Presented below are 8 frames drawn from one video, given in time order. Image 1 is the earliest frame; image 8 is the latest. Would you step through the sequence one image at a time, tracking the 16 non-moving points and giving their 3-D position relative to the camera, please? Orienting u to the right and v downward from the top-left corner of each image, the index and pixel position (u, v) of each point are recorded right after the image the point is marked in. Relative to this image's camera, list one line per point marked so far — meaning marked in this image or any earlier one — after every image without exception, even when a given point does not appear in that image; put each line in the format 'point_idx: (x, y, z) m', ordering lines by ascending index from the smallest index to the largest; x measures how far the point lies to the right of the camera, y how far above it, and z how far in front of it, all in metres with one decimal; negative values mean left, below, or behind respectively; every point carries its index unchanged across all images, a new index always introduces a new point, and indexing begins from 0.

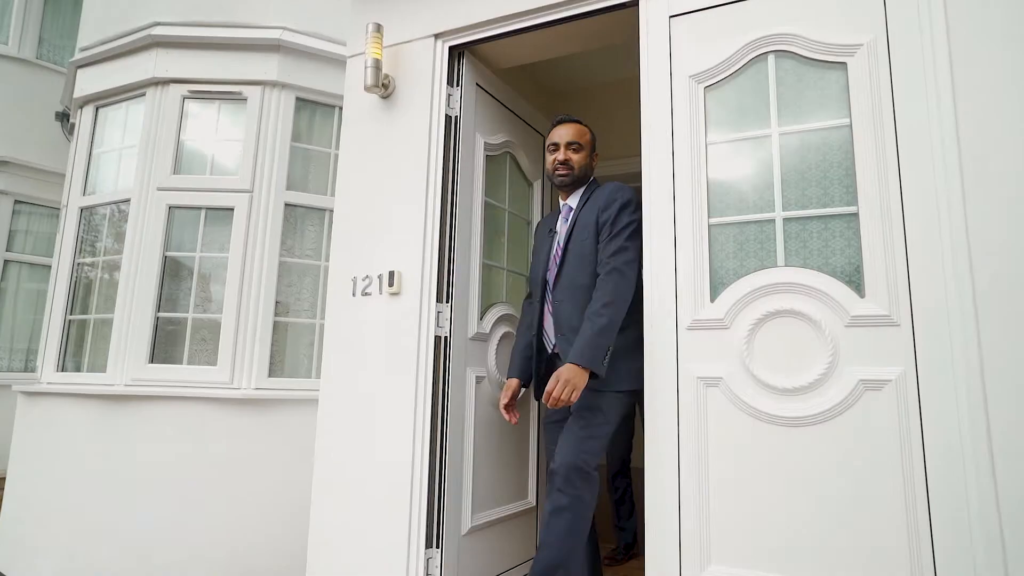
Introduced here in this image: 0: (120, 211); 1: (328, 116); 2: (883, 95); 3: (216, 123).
0: (-2.2, +0.4, +3.2) m
1: (-1.1, +1.0, +3.3) m
2: (+1.0, +0.5, +1.6) m
3: (-1.6, +0.9, +3.2) m
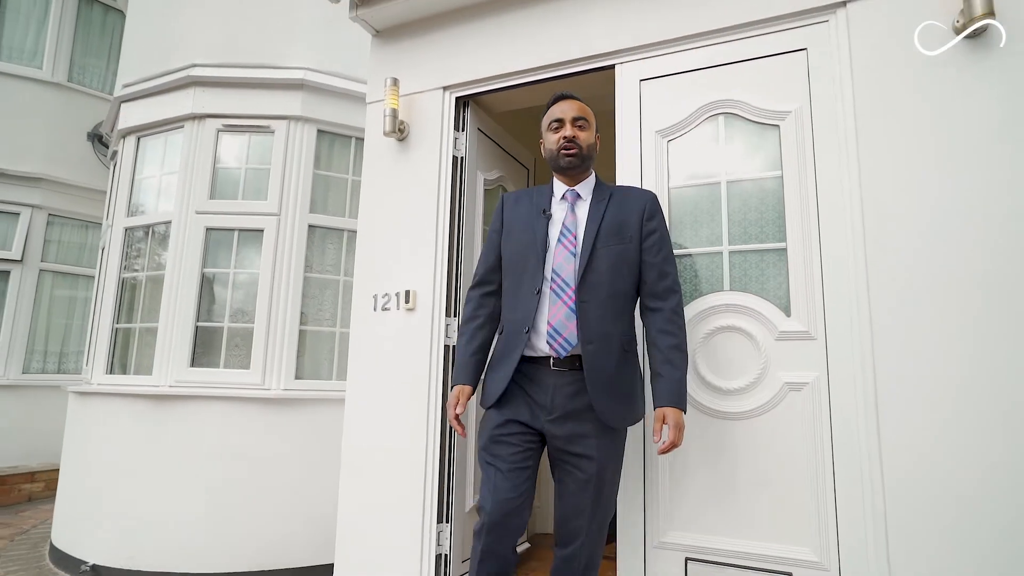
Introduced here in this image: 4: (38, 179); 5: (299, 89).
0: (-2.2, +0.4, +3.6) m
1: (-1.1, +0.9, +3.7) m
2: (+1.0, +0.5, +2.0) m
3: (-1.6, +0.8, +3.6) m
4: (-4.4, +1.0, +5.4) m
5: (-1.3, +1.2, +3.5) m
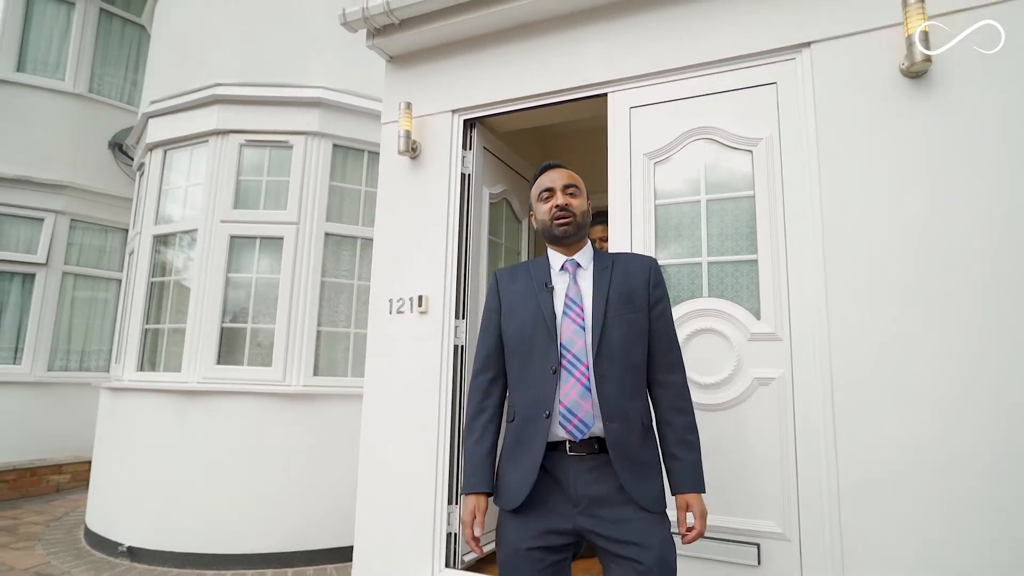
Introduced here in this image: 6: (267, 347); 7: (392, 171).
0: (-2.2, +0.3, +3.9) m
1: (-1.1, +0.9, +4.0) m
2: (+1.0, +0.4, +2.3) m
3: (-1.6, +0.8, +3.8) m
4: (-4.4, +1.0, +5.7) m
5: (-1.3, +1.2, +3.8) m
6: (-1.5, -0.4, +3.7) m
7: (-0.6, +0.6, +3.0) m
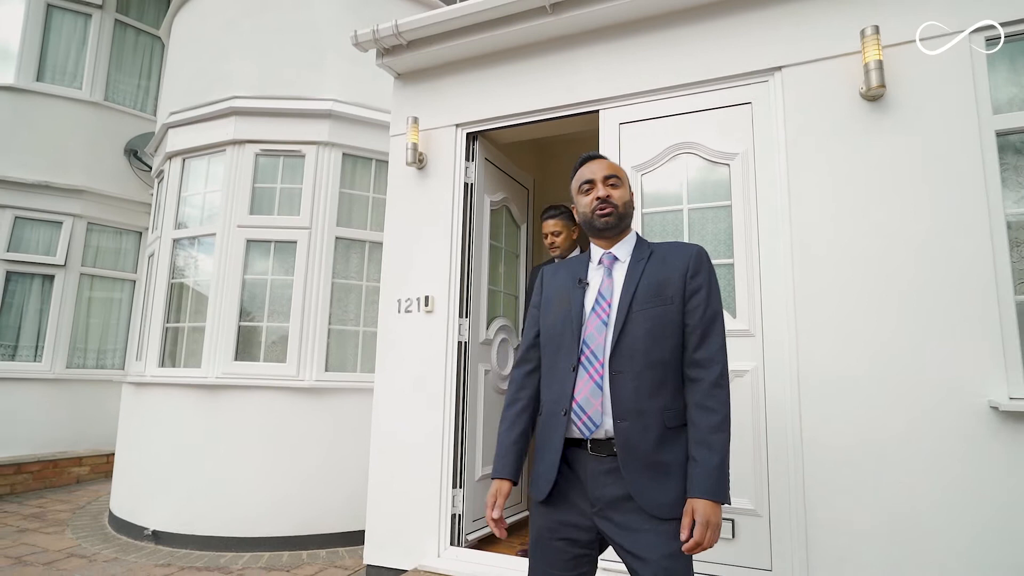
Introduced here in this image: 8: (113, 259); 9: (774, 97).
0: (-2.2, +0.3, +4.1) m
1: (-1.1, +0.9, +4.2) m
2: (+1.0, +0.4, +2.5) m
3: (-1.6, +0.8, +4.1) m
4: (-4.4, +1.0, +5.9) m
5: (-1.3, +1.2, +4.0) m
6: (-1.6, -0.4, +3.9) m
7: (-0.6, +0.6, +3.3) m
8: (-4.3, +0.3, +6.3) m
9: (+1.1, +0.8, +2.5) m
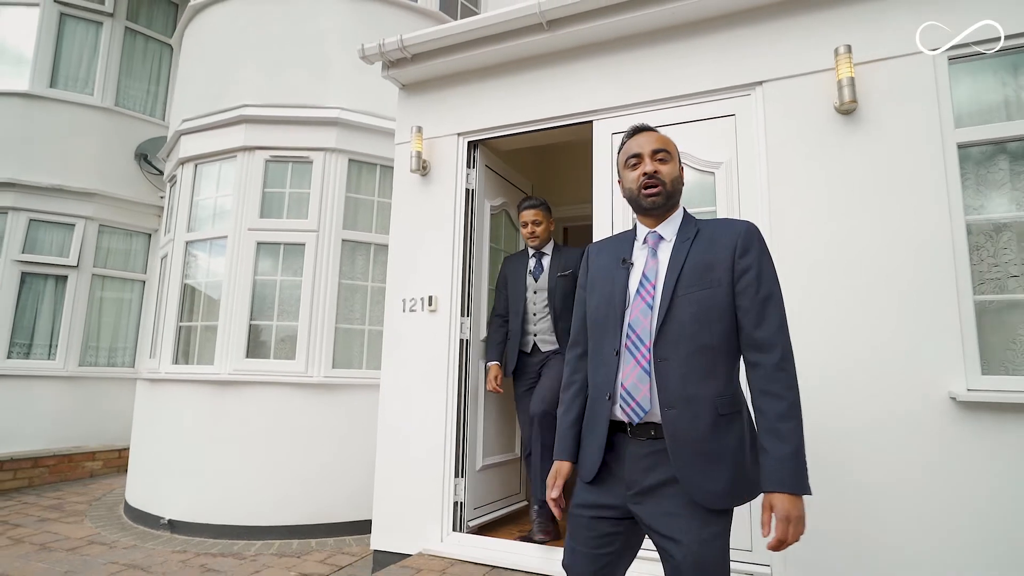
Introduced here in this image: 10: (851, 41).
0: (-2.2, +0.3, +4.3) m
1: (-1.1, +0.9, +4.4) m
2: (+1.0, +0.4, +2.7) m
3: (-1.6, +0.8, +4.2) m
4: (-4.4, +1.0, +6.1) m
5: (-1.3, +1.2, +4.2) m
6: (-1.6, -0.4, +4.1) m
7: (-0.6, +0.6, +3.4) m
8: (-4.4, +0.3, +6.5) m
9: (+1.1, +0.8, +2.7) m
10: (+1.5, +1.1, +2.5) m
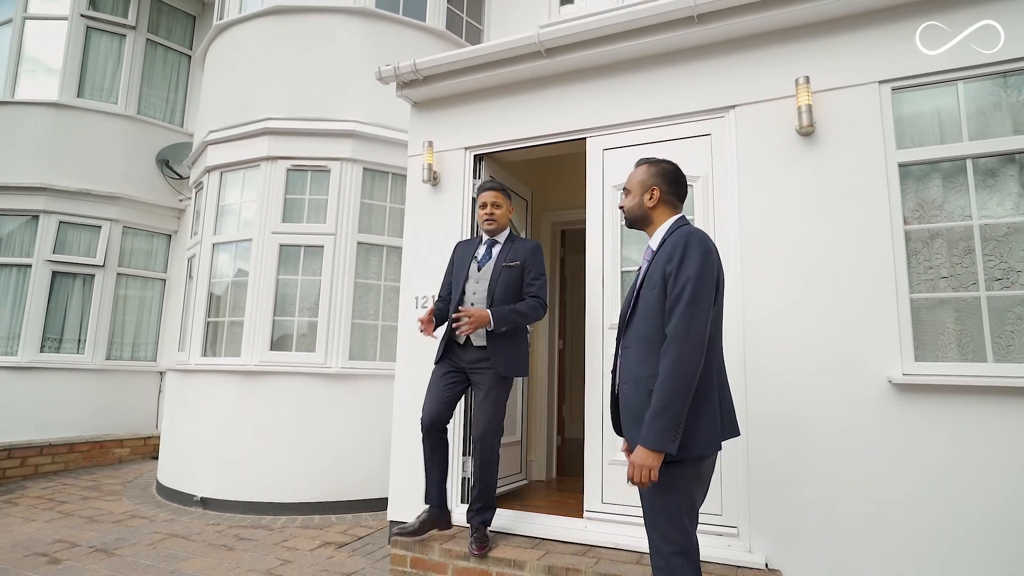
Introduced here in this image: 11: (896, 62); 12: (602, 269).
0: (-2.2, +0.3, +4.6) m
1: (-1.1, +0.9, +4.7) m
2: (+1.0, +0.4, +3.0) m
3: (-1.6, +0.8, +4.6) m
4: (-4.4, +1.0, +6.5) m
5: (-1.3, +1.2, +4.6) m
6: (-1.5, -0.4, +4.4) m
7: (-0.6, +0.6, +3.8) m
8: (-4.3, +0.3, +6.8) m
9: (+1.1, +0.8, +3.0) m
10: (+1.5, +1.1, +2.9) m
11: (+1.8, +1.1, +2.7) m
12: (+0.5, +0.1, +3.2) m
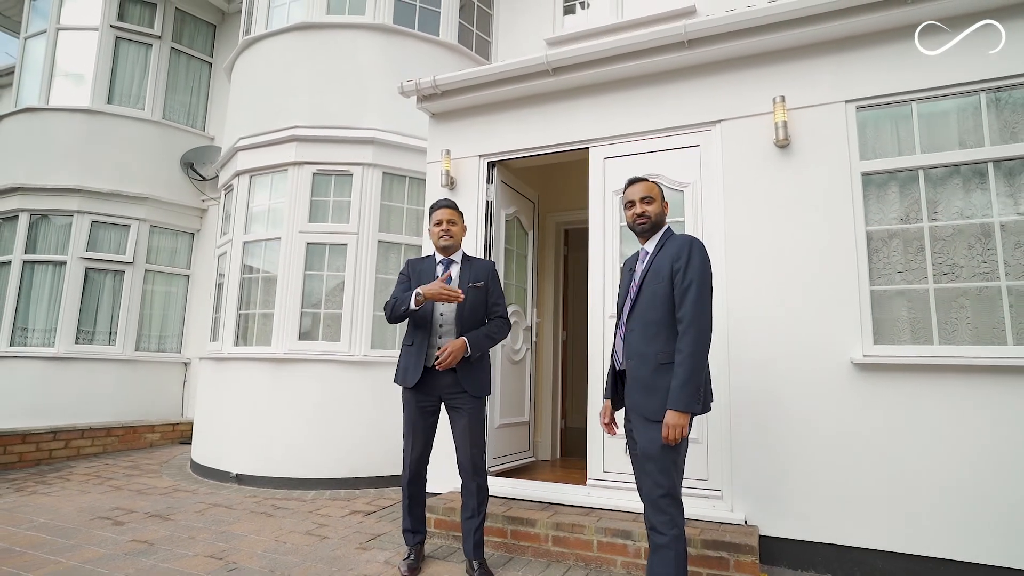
0: (-2.1, +0.4, +5.0) m
1: (-1.0, +0.9, +5.1) m
2: (+1.1, +0.5, +3.4) m
3: (-1.6, +0.9, +5.0) m
4: (-4.3, +1.1, +6.8) m
5: (-1.2, +1.2, +5.0) m
6: (-1.5, -0.3, +4.8) m
7: (-0.6, +0.7, +4.2) m
8: (-4.3, +0.4, +7.2) m
9: (+1.2, +0.9, +3.4) m
10: (+1.5, +1.1, +3.3) m
11: (+1.9, +1.1, +3.1) m
12: (+0.6, +0.1, +3.6) m
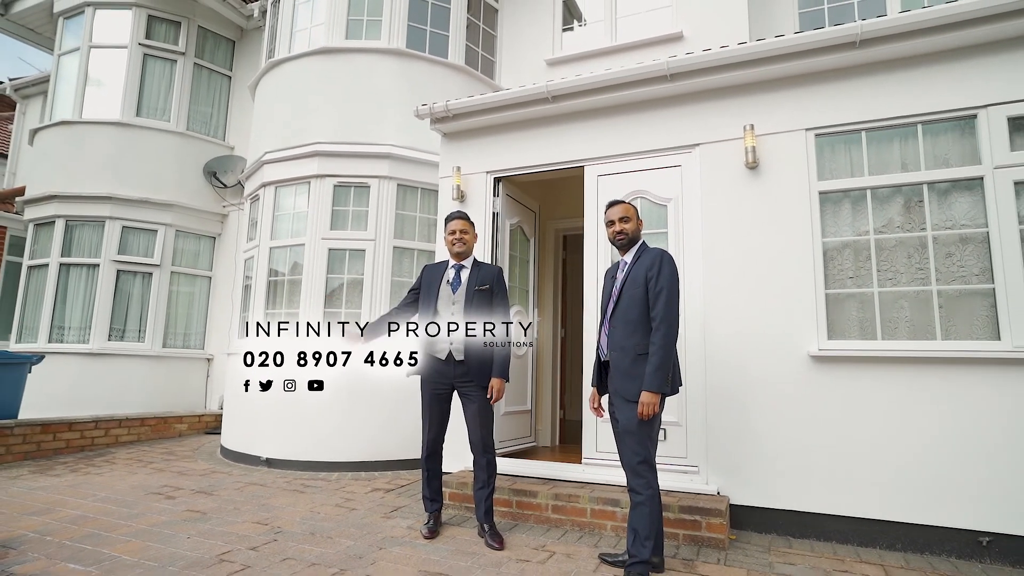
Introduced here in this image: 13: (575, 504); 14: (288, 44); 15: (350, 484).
0: (-2.1, +0.4, +5.5) m
1: (-1.0, +0.9, +5.6) m
2: (+1.1, +0.5, +3.9) m
3: (-1.5, +0.8, +5.5) m
4: (-4.3, +1.1, +7.3) m
5: (-1.2, +1.2, +5.4) m
6: (-1.4, -0.3, +5.3) m
7: (-0.5, +0.6, +4.7) m
8: (-4.3, +0.4, +7.7) m
9: (+1.2, +0.8, +3.9) m
10: (+1.6, +1.1, +3.8) m
11: (+1.9, +1.1, +3.6) m
12: (+0.6, +0.1, +4.1) m
13: (+0.4, -1.3, +3.5) m
14: (-2.3, +2.5, +5.9) m
15: (-1.3, -1.6, +4.6) m
